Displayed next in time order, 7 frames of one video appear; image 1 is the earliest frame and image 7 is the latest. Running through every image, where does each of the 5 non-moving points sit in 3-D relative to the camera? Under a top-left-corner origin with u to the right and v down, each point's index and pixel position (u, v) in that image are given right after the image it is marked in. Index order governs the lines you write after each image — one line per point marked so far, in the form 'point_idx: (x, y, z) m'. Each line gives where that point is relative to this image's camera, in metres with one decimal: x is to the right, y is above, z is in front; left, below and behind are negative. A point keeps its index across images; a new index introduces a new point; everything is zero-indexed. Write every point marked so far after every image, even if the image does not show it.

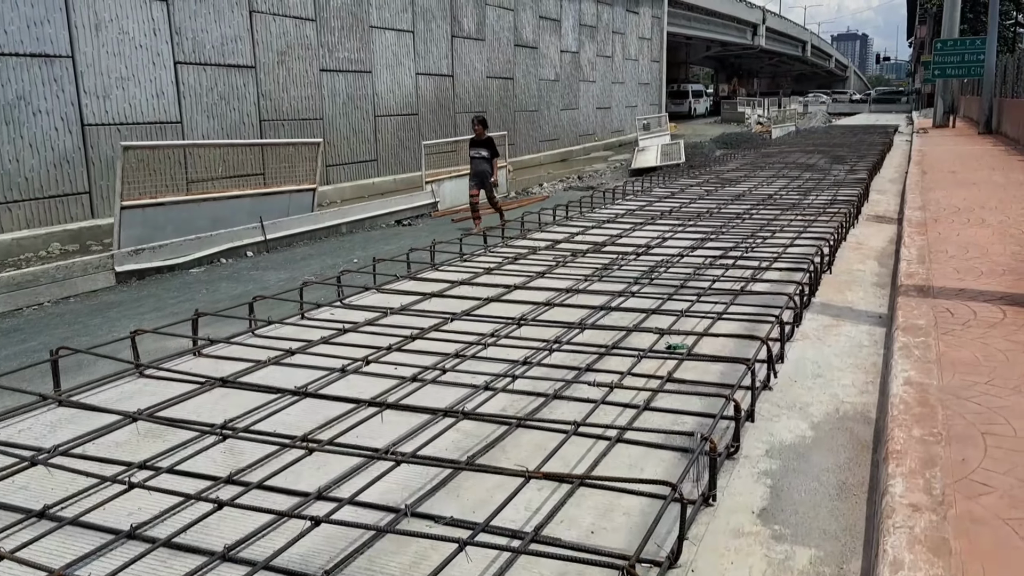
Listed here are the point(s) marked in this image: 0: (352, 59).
0: (-2.9, +4.2, +14.0) m
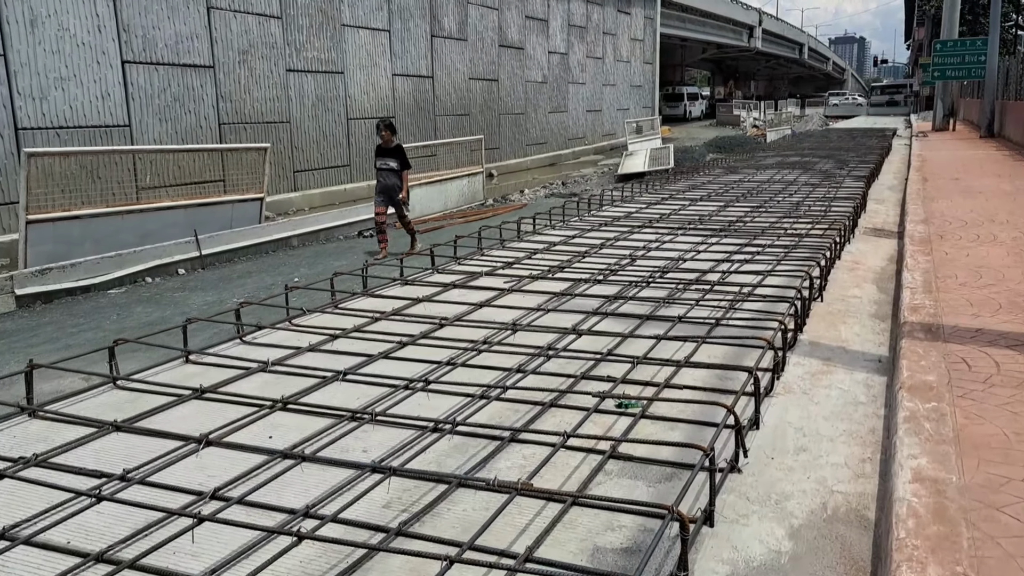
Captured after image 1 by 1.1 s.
0: (-3.3, +4.0, +13.3) m
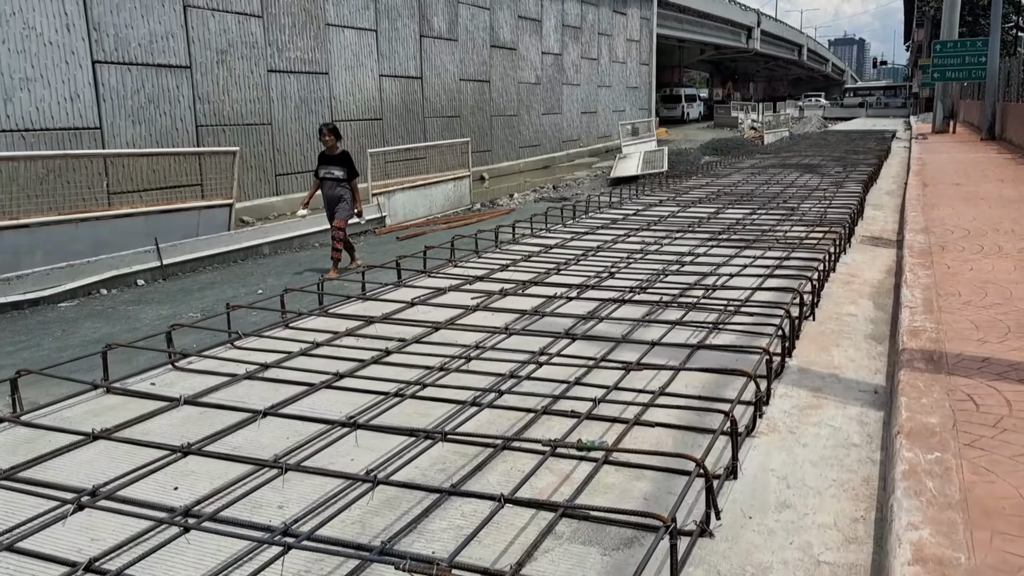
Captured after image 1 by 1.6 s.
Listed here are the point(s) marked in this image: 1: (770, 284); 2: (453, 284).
0: (-3.5, +3.8, +12.9) m
1: (+1.7, 0.0, +5.1) m
2: (-0.4, 0.0, +5.3) m
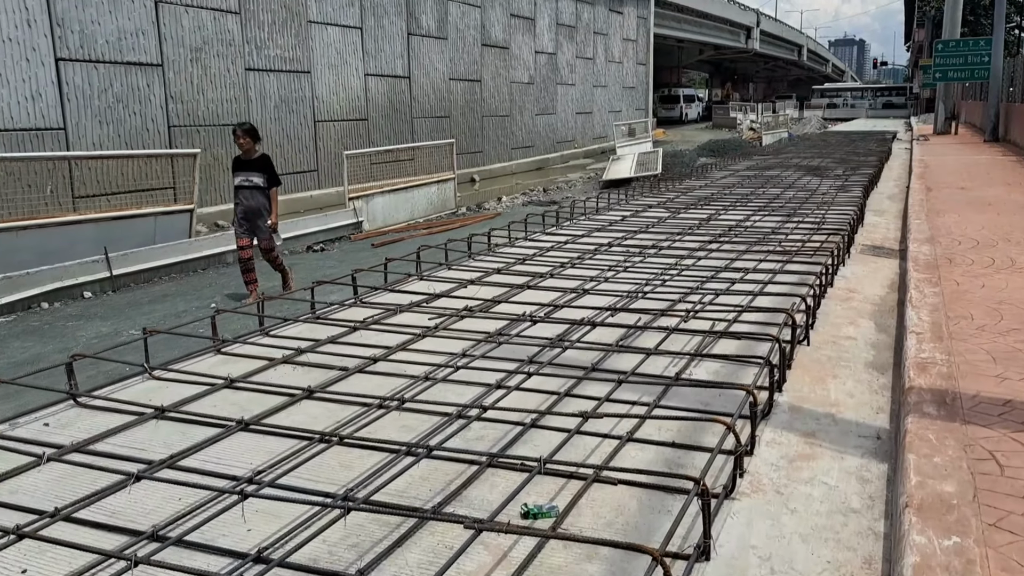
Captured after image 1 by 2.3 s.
0: (-3.7, +3.7, +12.5) m
1: (+1.5, -0.1, +4.7) m
2: (-0.6, -0.1, +4.8) m
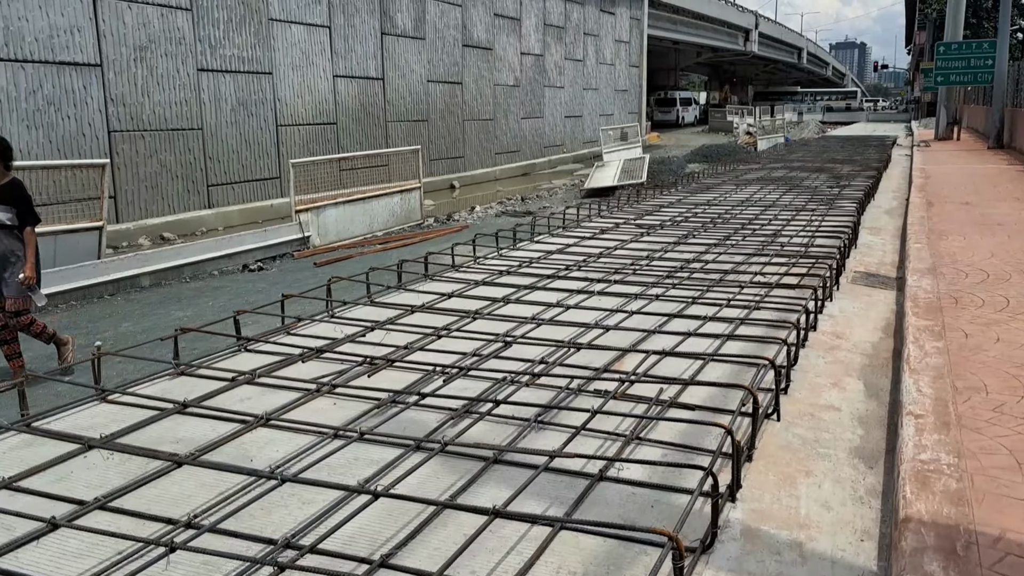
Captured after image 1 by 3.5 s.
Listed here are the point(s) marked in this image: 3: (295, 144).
0: (-4.1, +3.5, +11.7) m
1: (+1.1, -0.3, +3.9) m
2: (-1.0, -0.3, +4.0) m
3: (-3.6, +2.4, +12.8) m
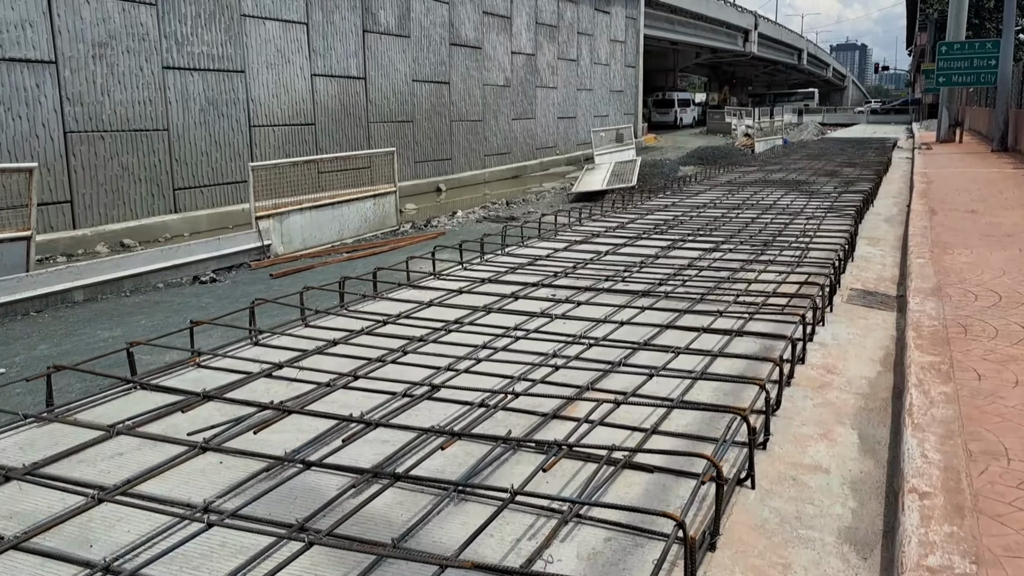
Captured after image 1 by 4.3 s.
0: (-4.3, +3.4, +11.2) m
1: (+0.8, -0.4, +3.4) m
2: (-1.3, -0.4, +3.5) m
3: (-3.9, +2.3, +12.3) m
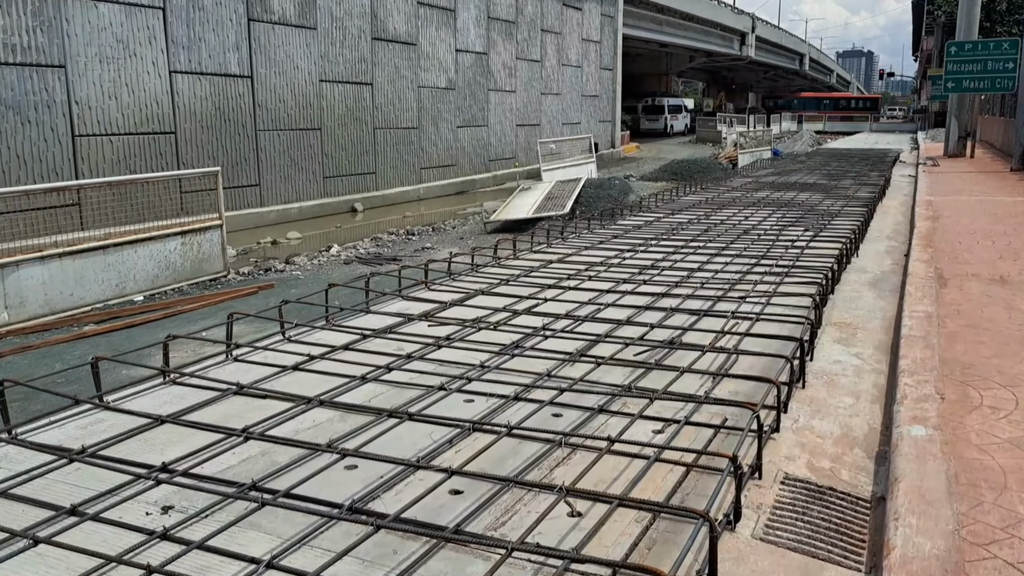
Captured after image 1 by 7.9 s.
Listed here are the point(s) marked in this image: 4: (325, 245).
0: (-5.6, +2.7, +8.7) m
1: (-0.6, -1.1, +0.8) m
2: (-2.7, -1.1, +1.0) m
3: (-5.2, +1.6, +9.8) m
4: (-2.4, +0.6, +10.1) m
